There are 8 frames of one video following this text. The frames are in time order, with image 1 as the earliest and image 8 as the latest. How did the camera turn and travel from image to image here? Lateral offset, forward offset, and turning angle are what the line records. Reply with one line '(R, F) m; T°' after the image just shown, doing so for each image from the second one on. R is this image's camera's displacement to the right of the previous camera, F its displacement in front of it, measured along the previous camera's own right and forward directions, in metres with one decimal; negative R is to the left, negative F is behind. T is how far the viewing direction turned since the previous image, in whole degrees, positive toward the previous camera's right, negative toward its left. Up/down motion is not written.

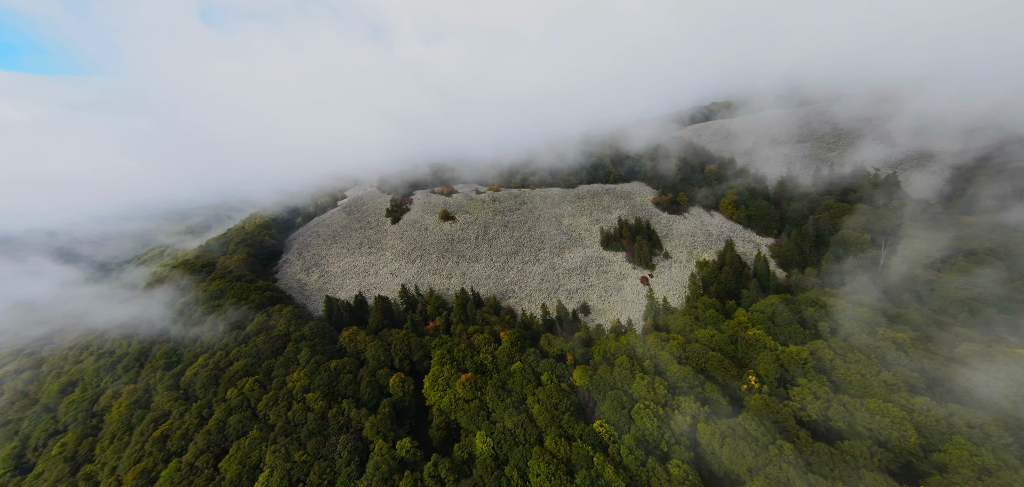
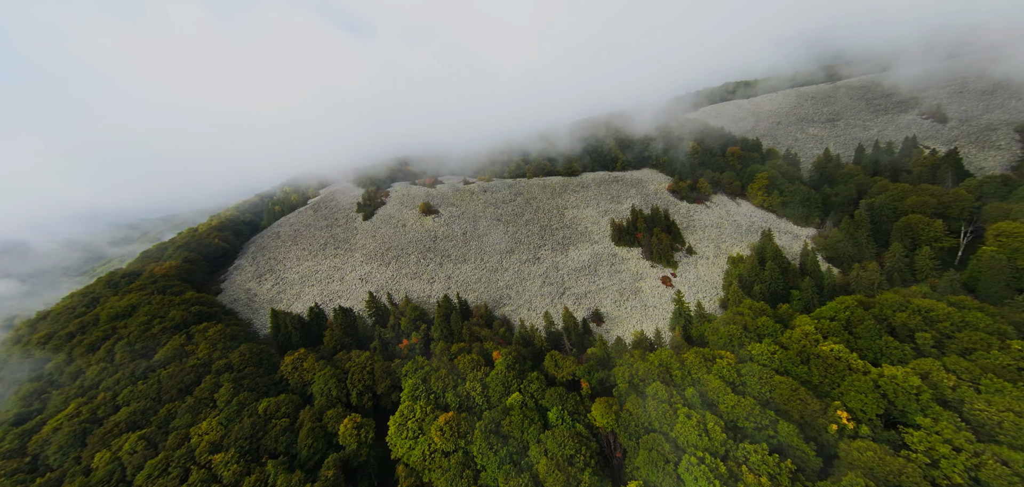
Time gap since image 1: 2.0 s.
(+0.2, +10.7) m; +1°
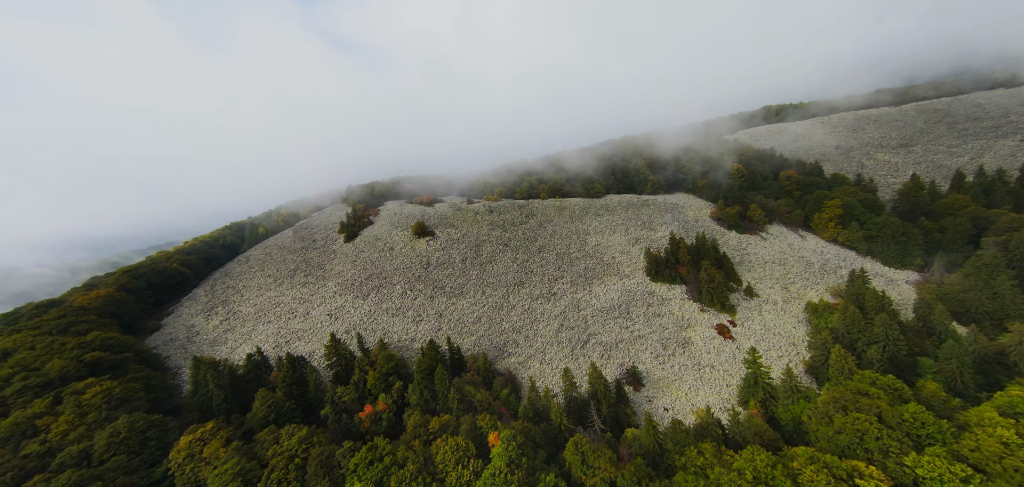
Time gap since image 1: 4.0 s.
(+0.1, +11.3) m; -2°
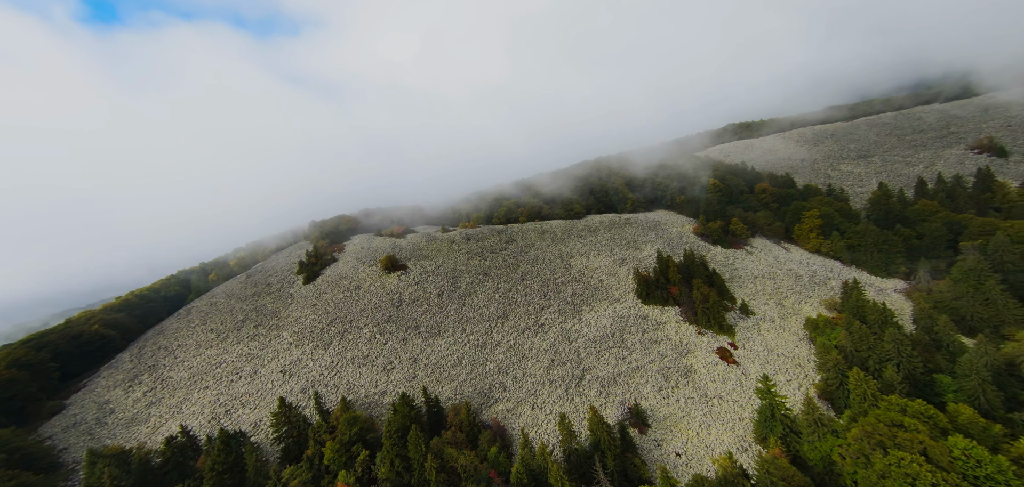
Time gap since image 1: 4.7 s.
(0.0, +4.0) m; +3°
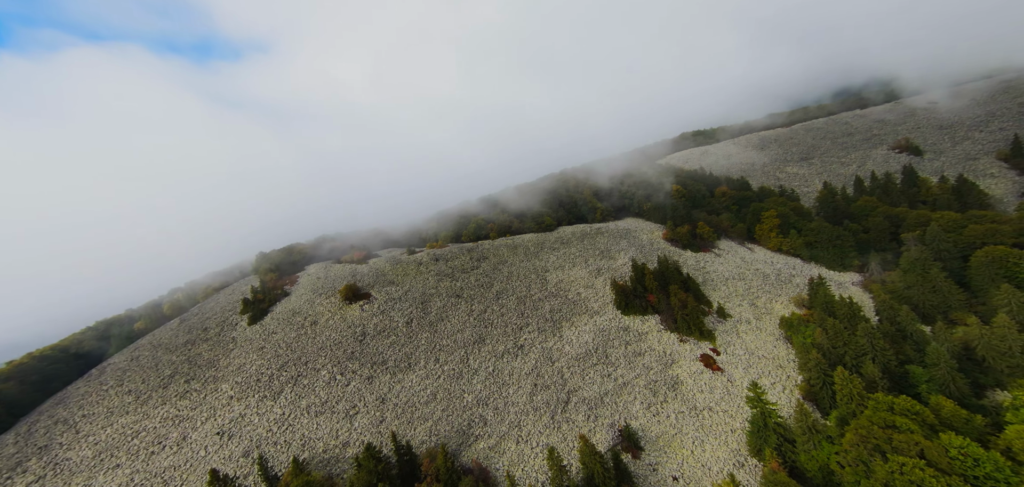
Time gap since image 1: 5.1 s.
(-0.3, +2.5) m; +5°
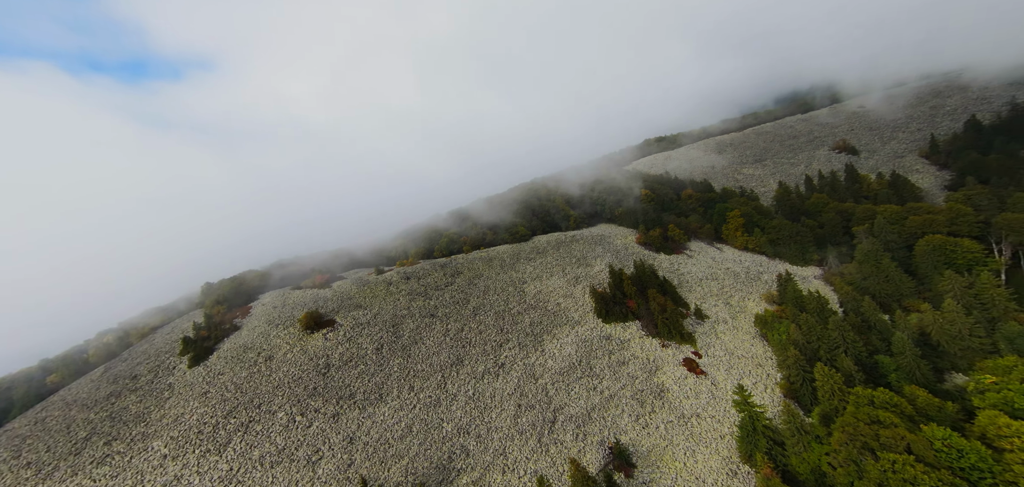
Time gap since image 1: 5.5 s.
(-0.4, +1.7) m; +4°
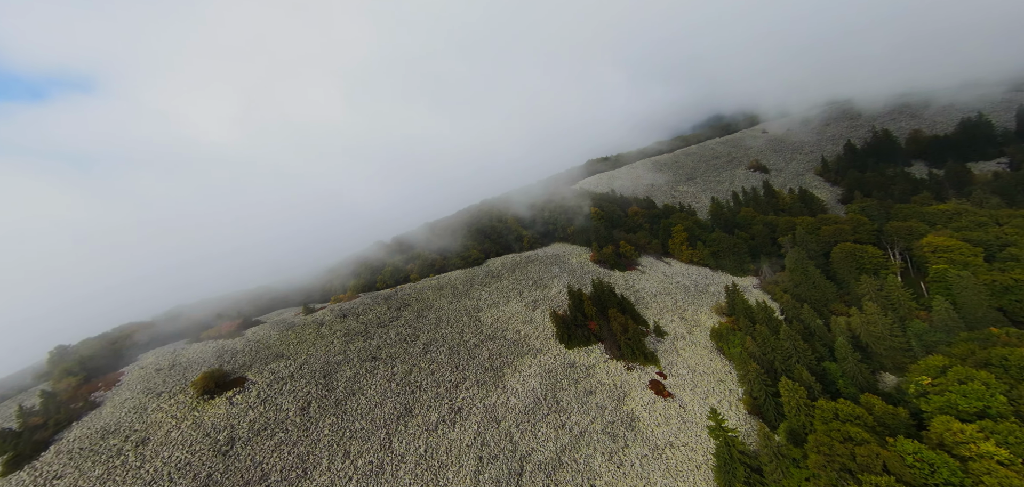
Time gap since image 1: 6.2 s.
(-0.5, +3.5) m; +8°
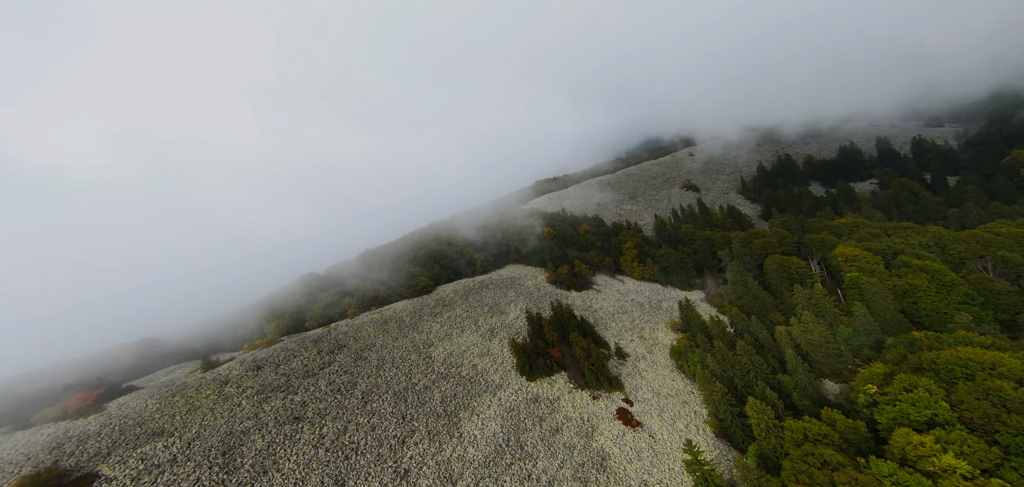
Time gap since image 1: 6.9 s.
(-0.3, +3.6) m; +7°
